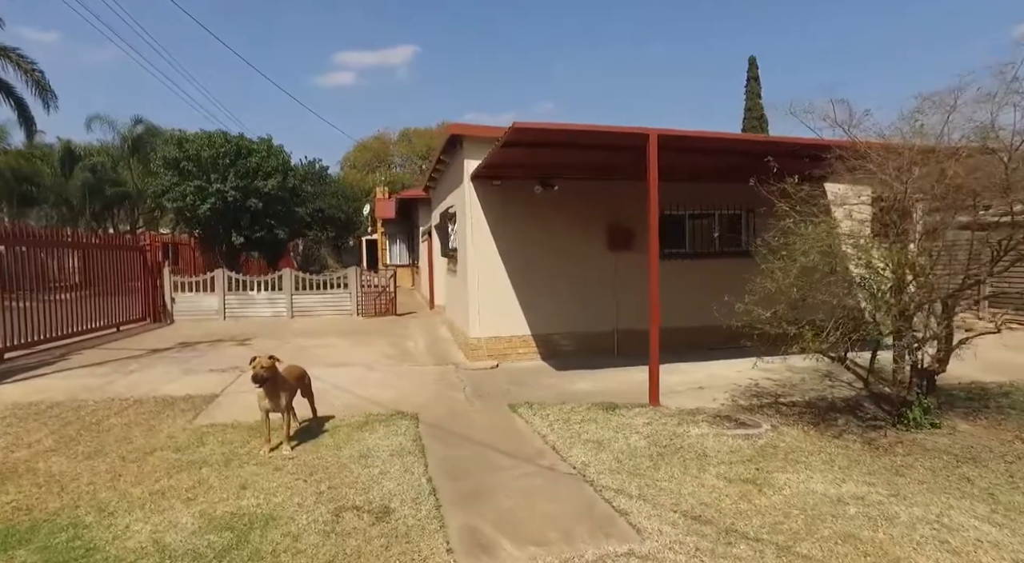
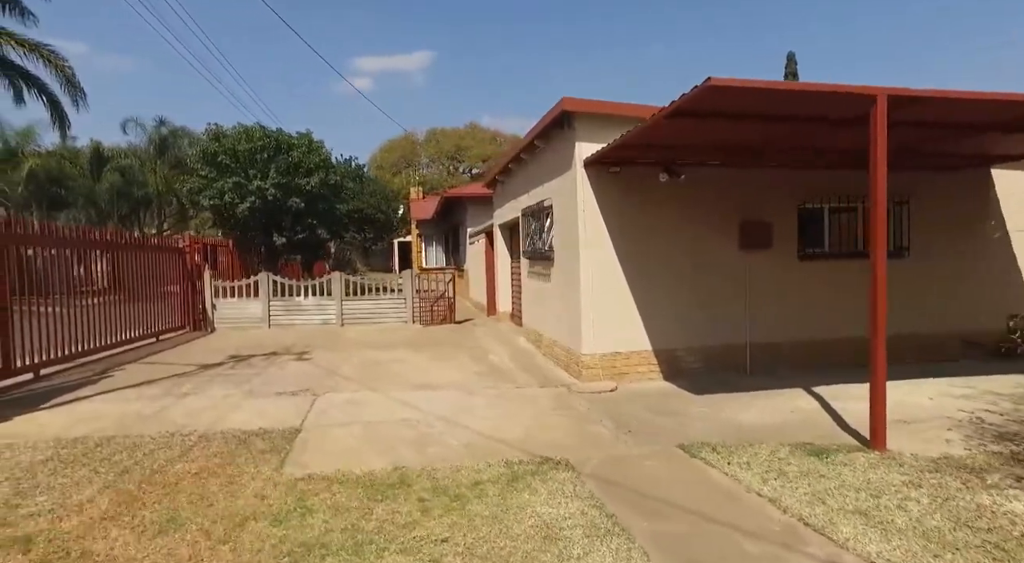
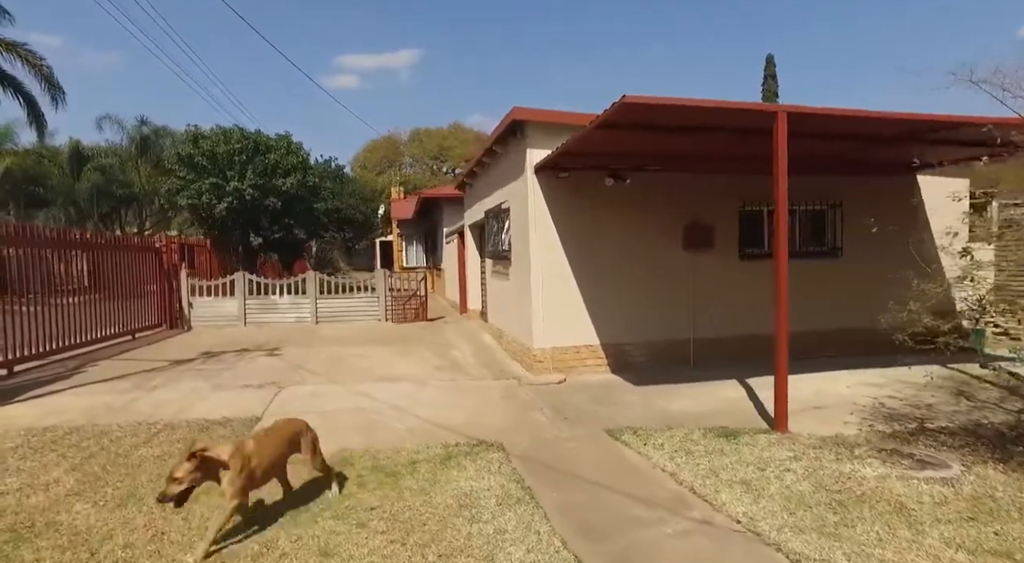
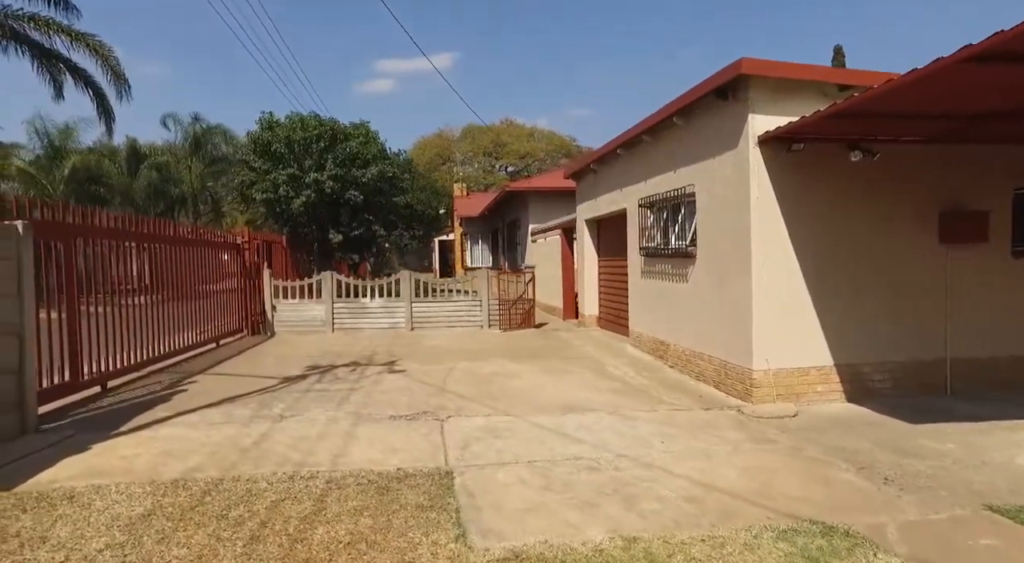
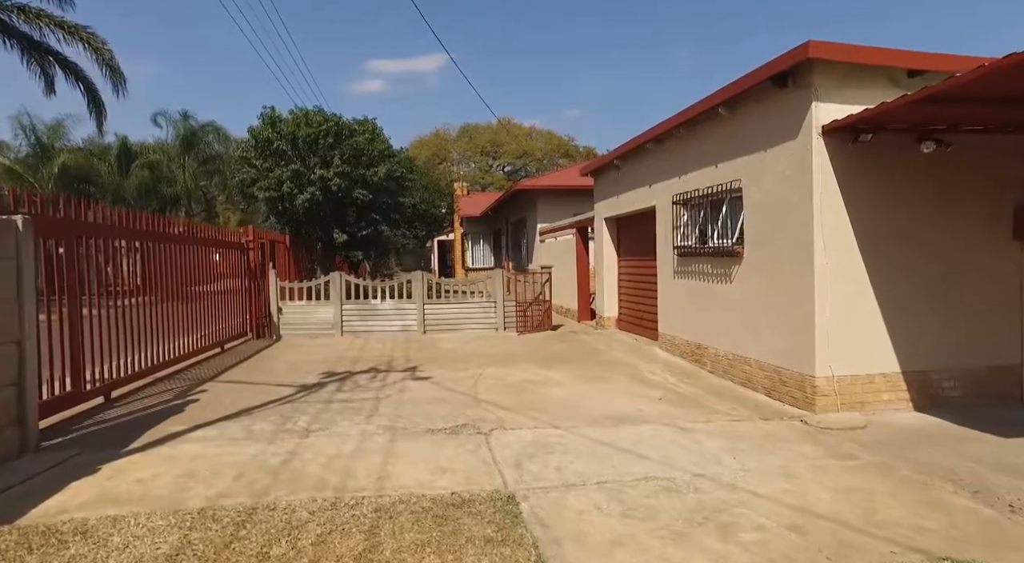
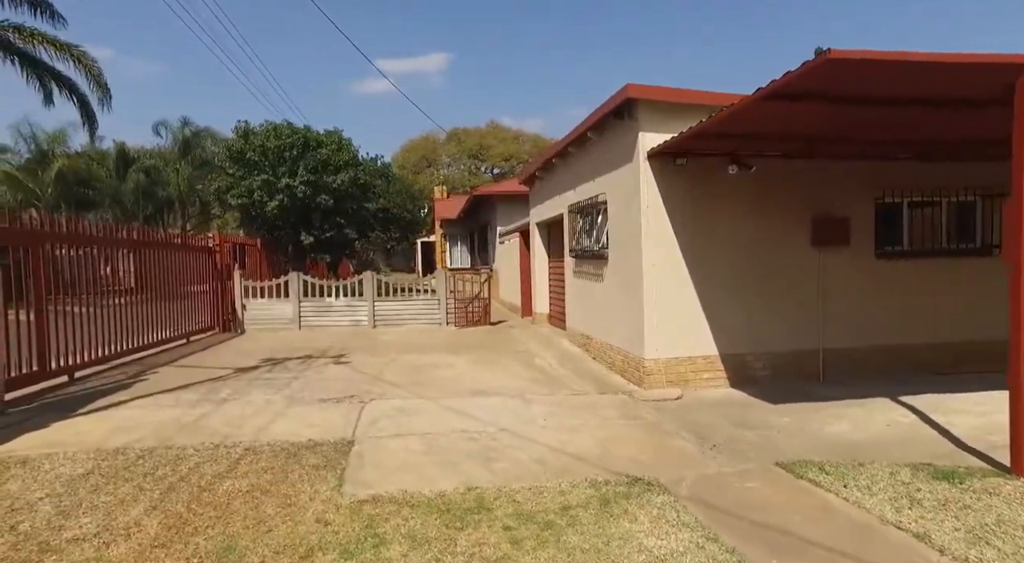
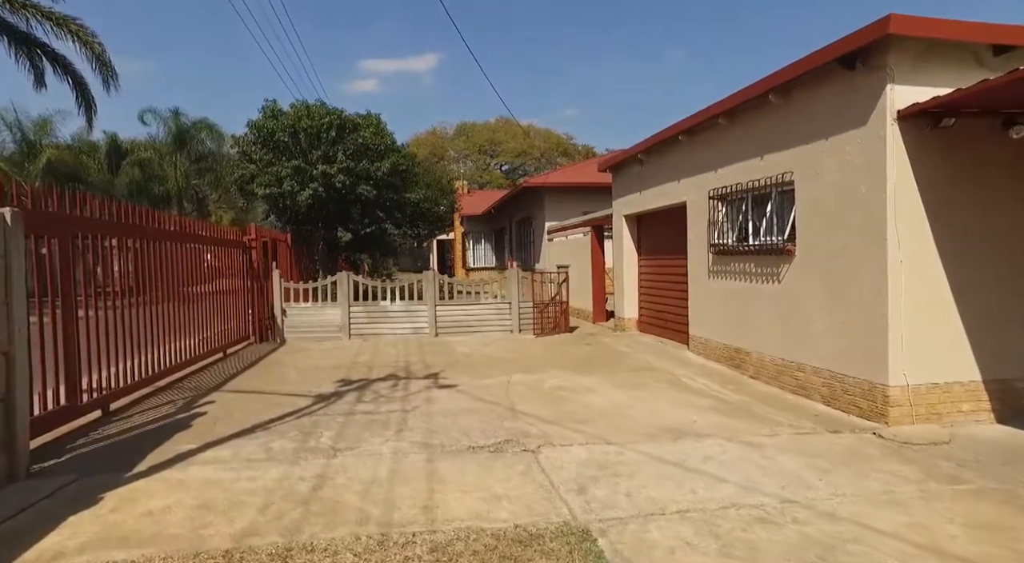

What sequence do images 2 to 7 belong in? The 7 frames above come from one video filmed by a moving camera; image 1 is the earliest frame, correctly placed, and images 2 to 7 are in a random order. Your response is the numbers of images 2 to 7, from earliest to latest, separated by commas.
3, 2, 6, 4, 5, 7
